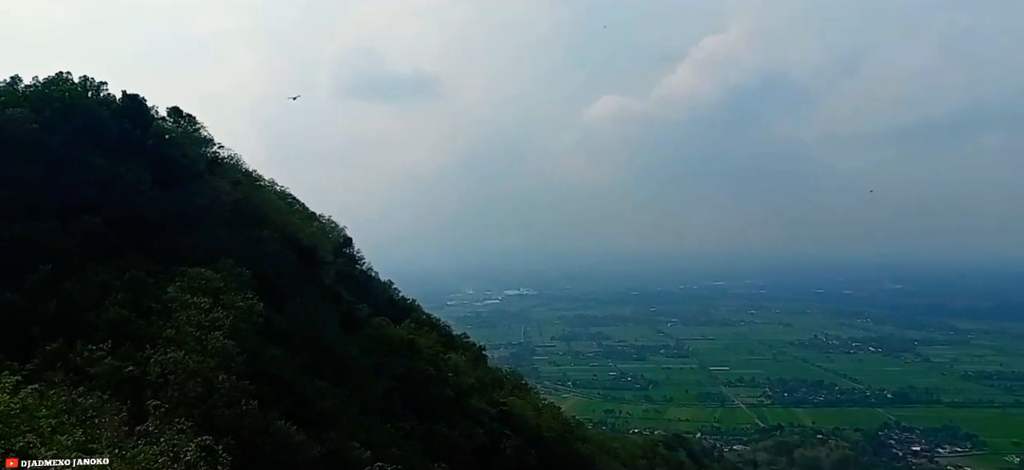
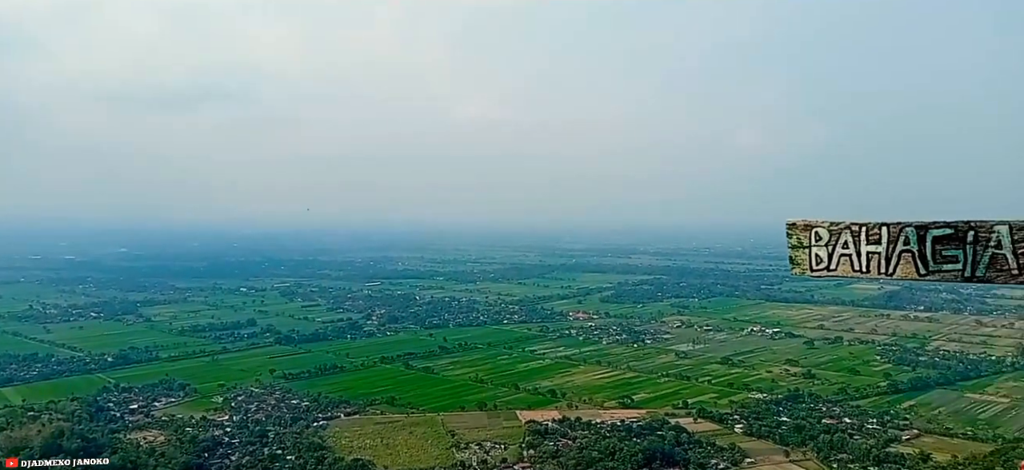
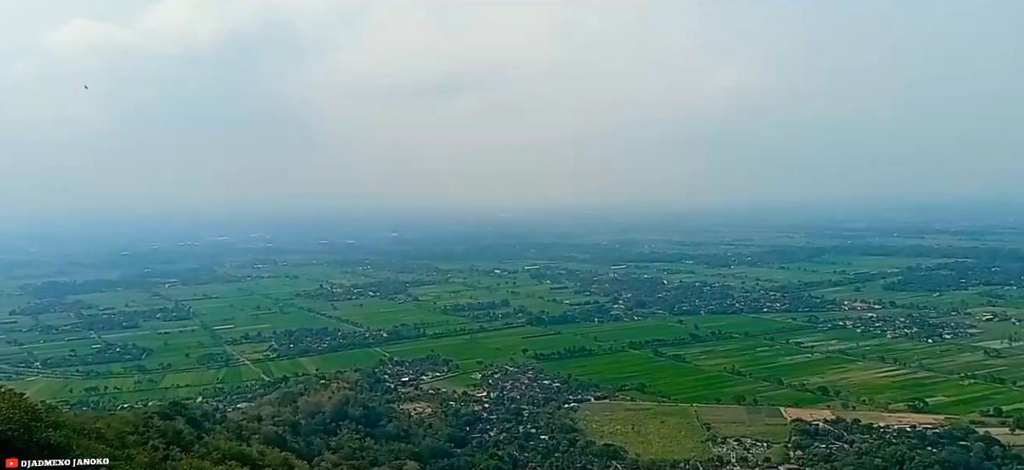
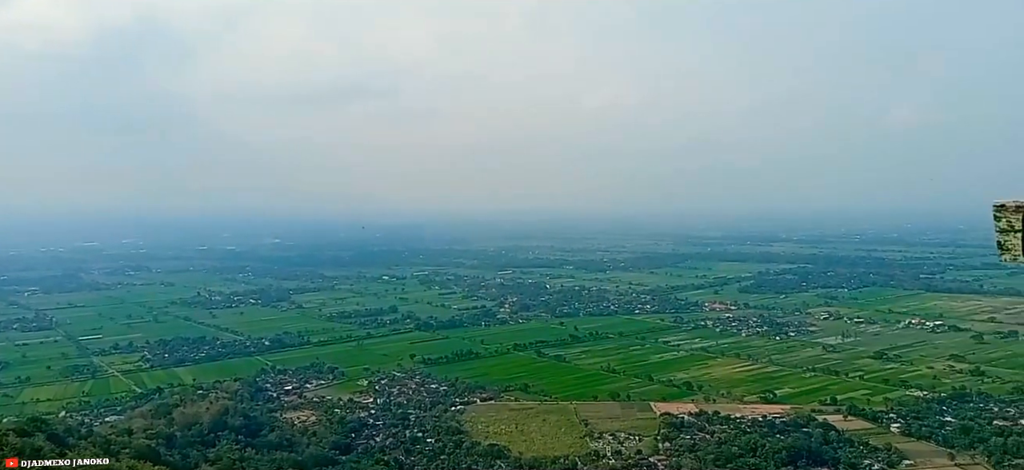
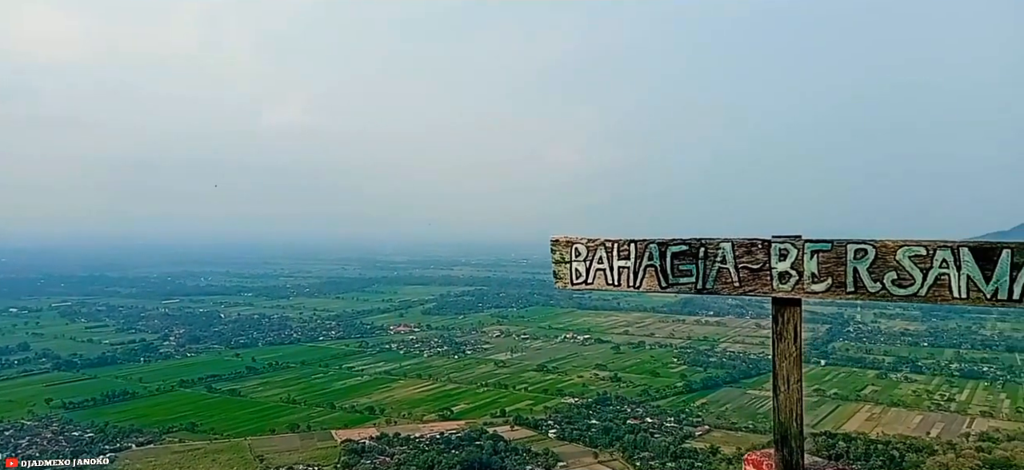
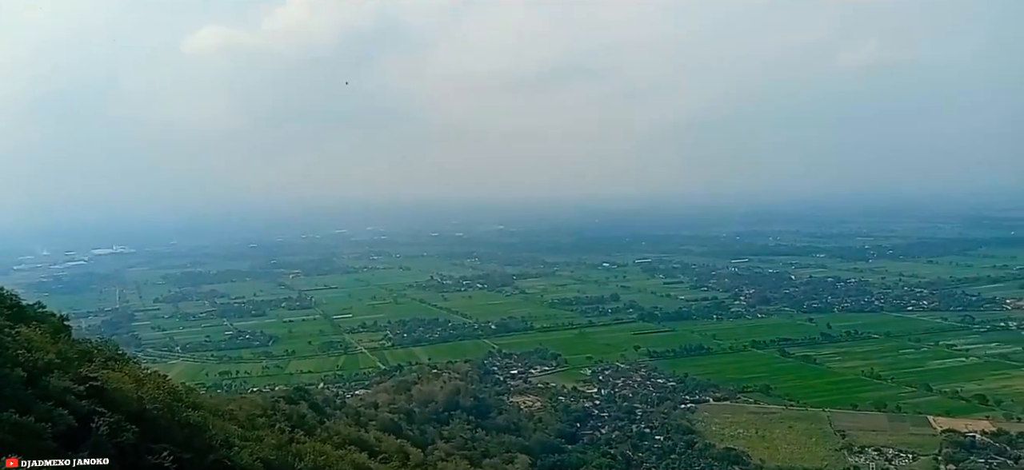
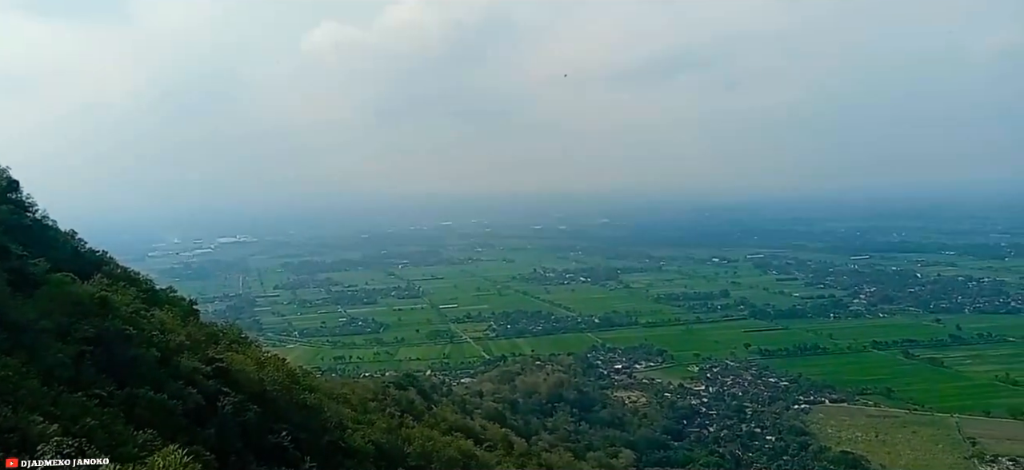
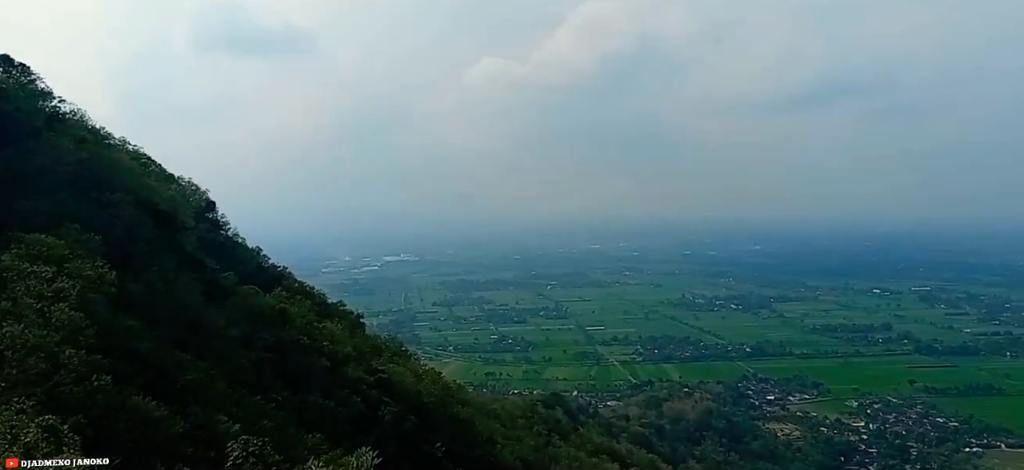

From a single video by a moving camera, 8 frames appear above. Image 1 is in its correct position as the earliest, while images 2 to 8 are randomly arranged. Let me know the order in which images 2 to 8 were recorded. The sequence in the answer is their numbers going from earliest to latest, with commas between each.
8, 7, 6, 3, 4, 2, 5
